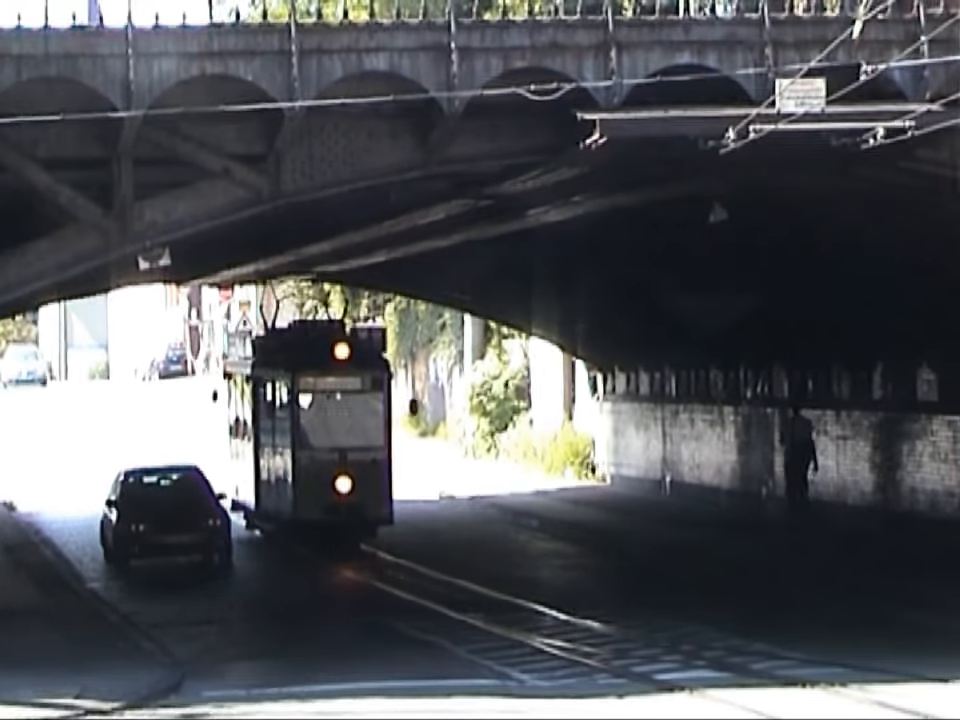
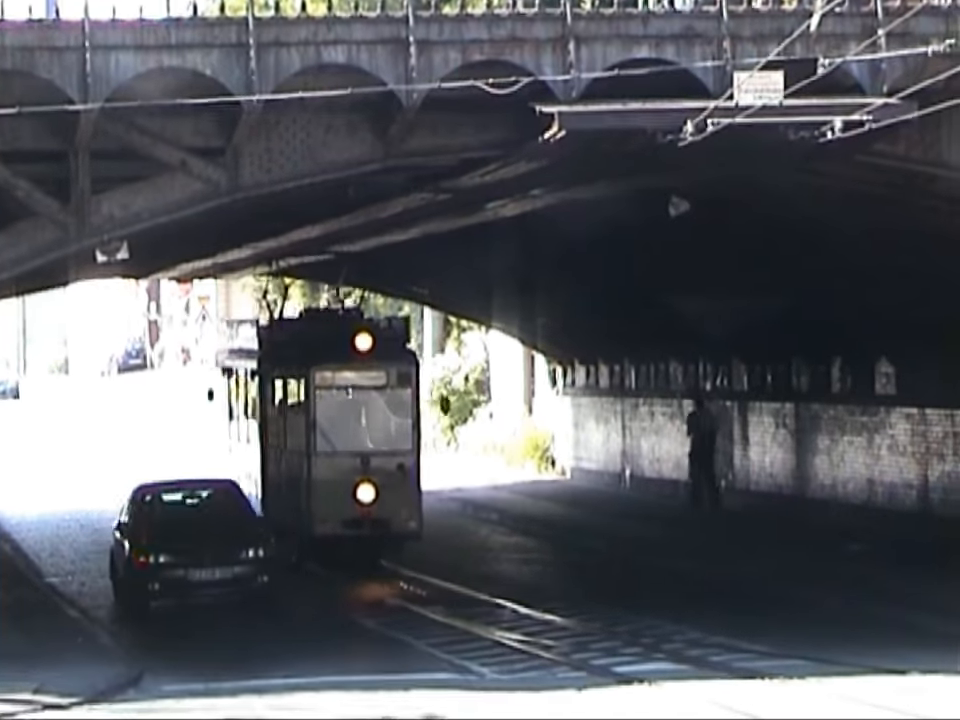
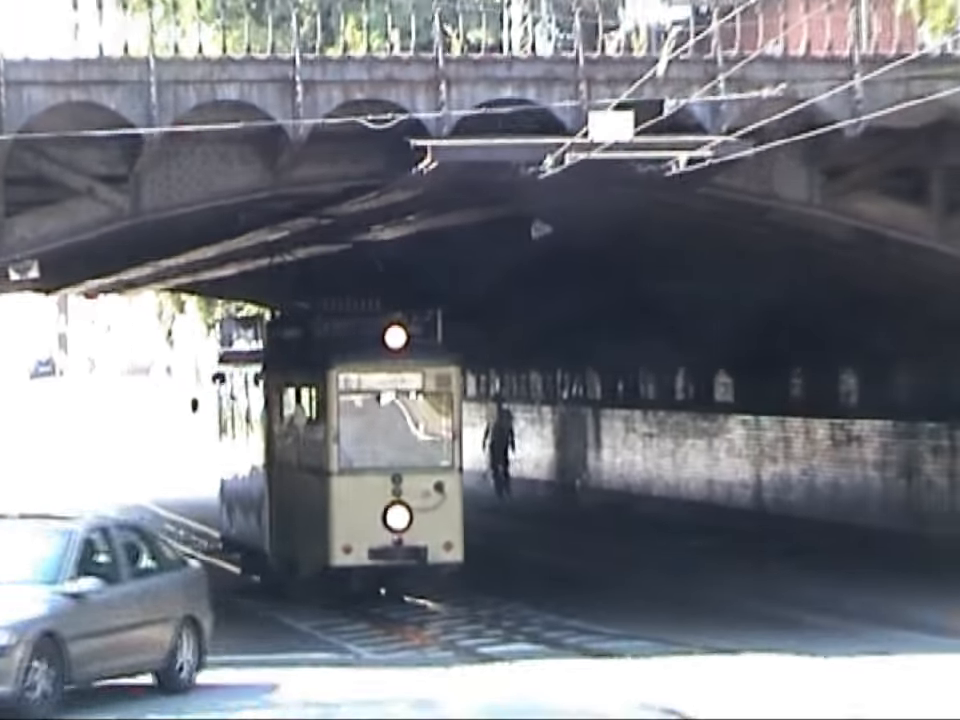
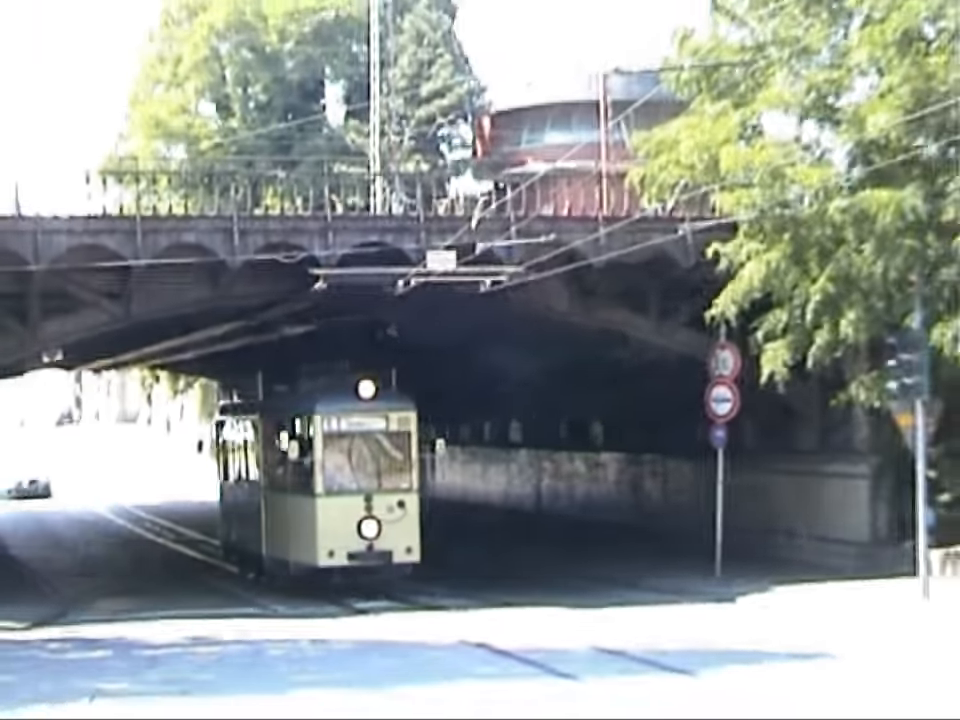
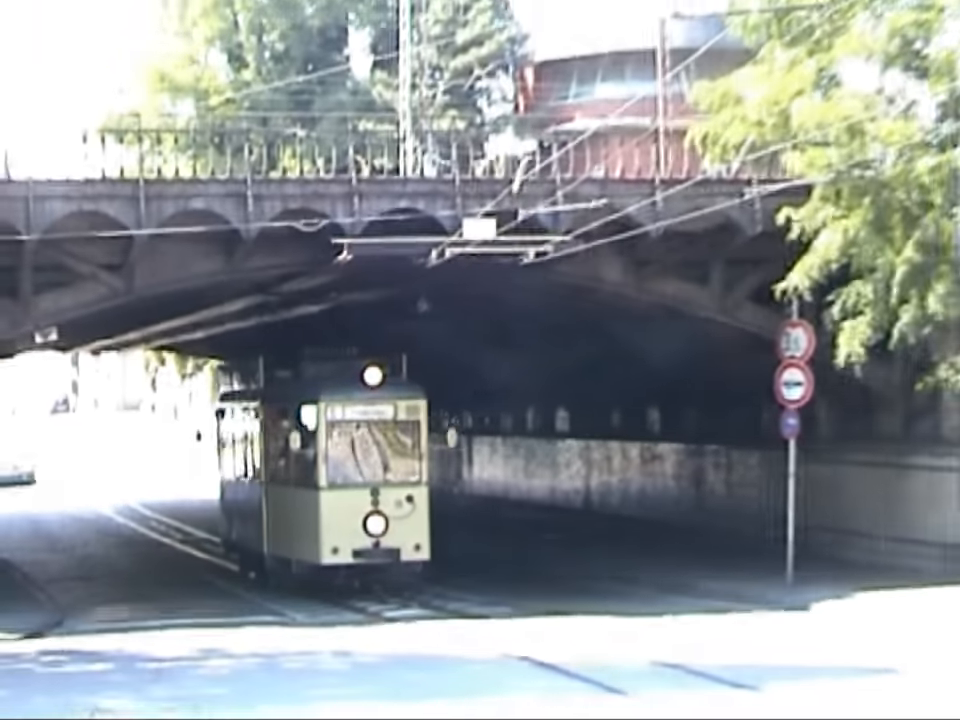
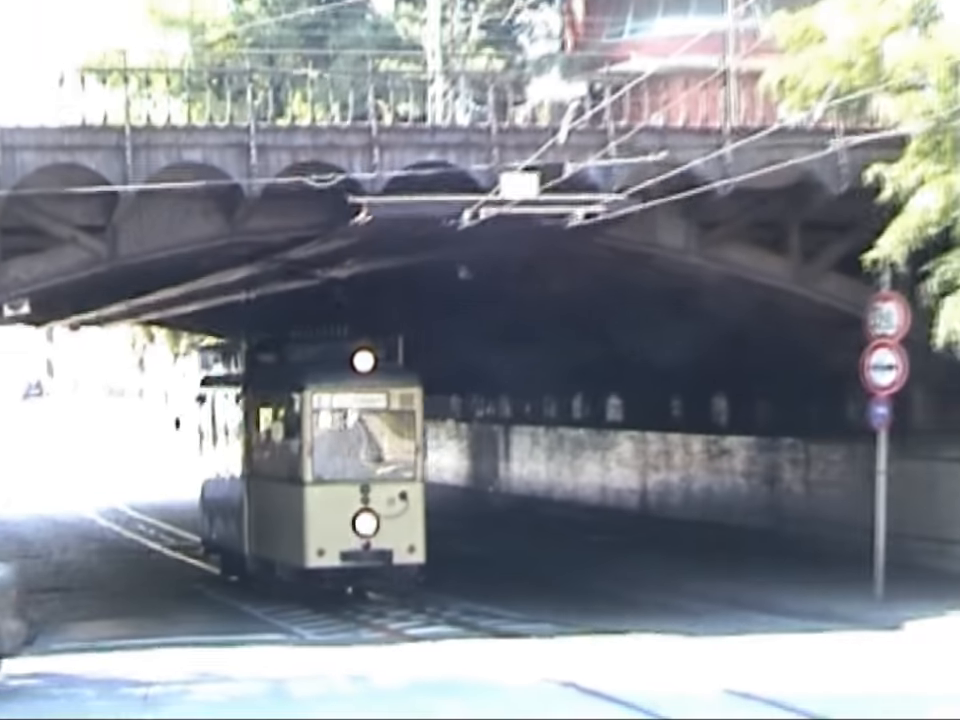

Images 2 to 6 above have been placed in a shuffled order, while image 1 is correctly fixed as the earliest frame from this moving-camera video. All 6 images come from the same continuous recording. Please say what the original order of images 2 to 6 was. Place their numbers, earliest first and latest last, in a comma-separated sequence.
2, 3, 6, 5, 4
